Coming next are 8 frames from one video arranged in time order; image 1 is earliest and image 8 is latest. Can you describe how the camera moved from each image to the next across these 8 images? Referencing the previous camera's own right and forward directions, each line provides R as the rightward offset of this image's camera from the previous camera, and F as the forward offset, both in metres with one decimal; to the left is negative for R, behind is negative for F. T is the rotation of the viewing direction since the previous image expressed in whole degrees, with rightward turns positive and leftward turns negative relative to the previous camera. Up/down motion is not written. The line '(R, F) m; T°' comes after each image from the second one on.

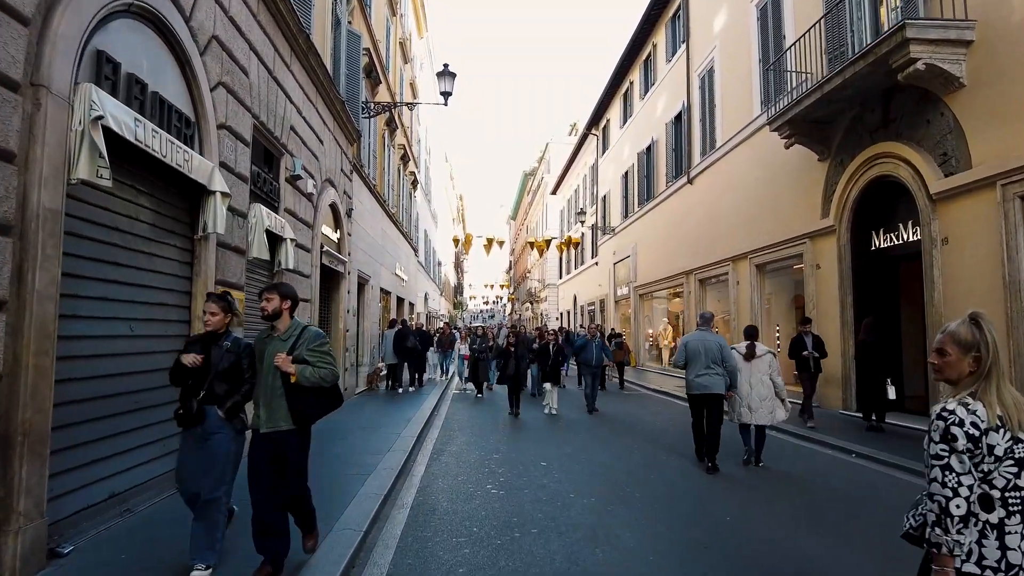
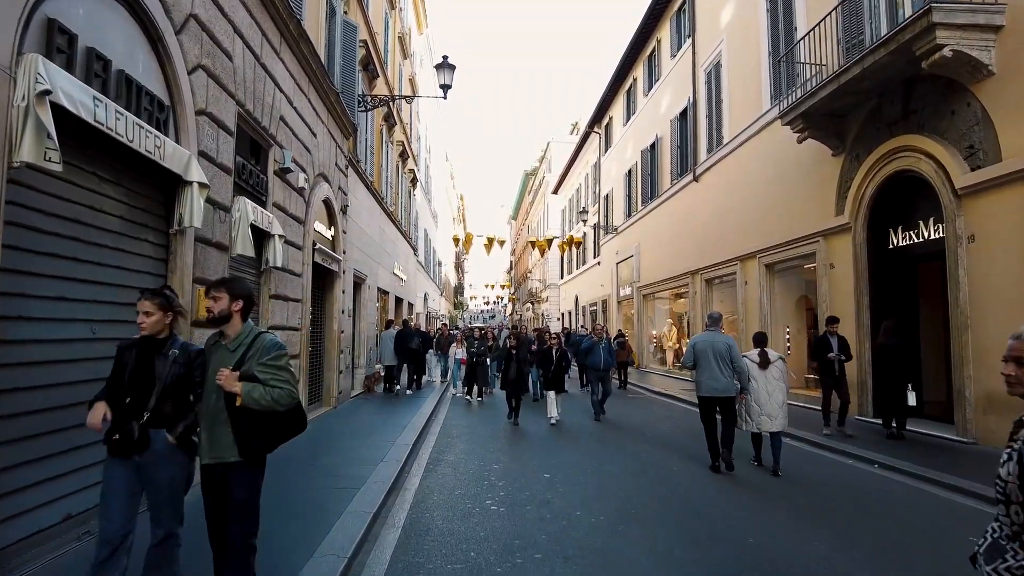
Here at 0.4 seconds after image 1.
(0.0, +0.5) m; 0°
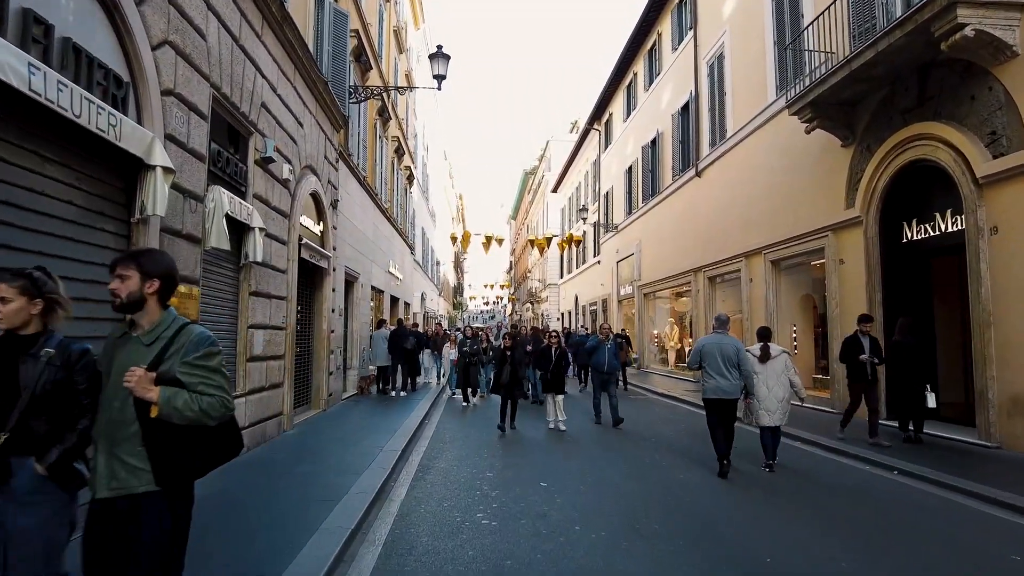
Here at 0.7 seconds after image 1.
(+0.1, +0.5) m; 0°
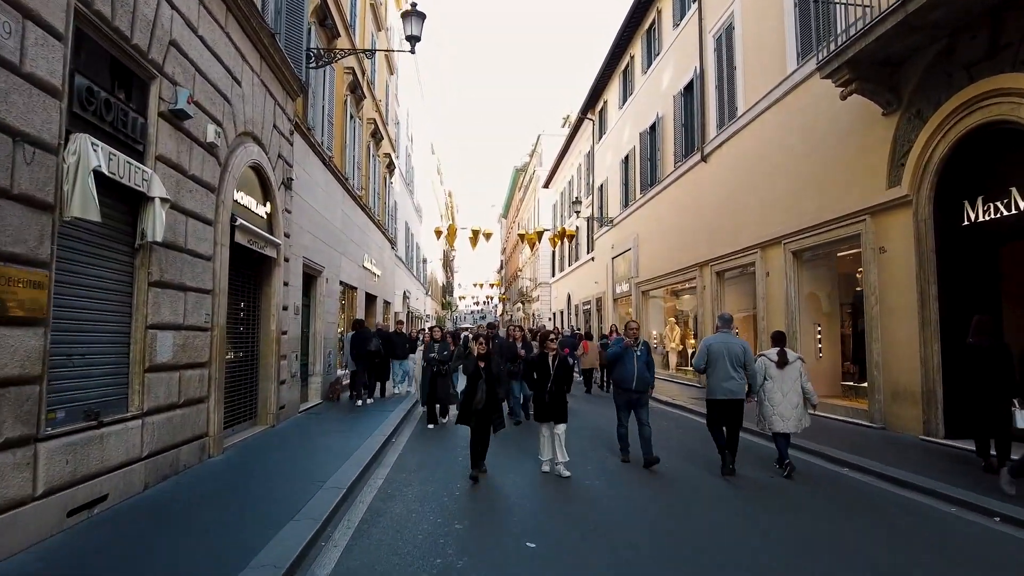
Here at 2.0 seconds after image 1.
(+0.1, +1.7) m; +1°
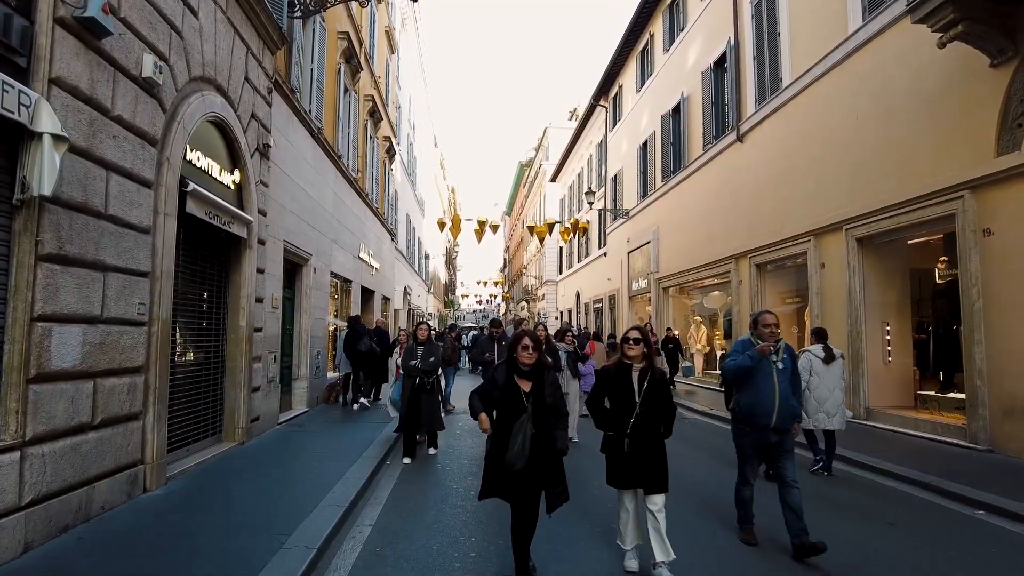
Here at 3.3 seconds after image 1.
(-0.2, +1.8) m; 0°
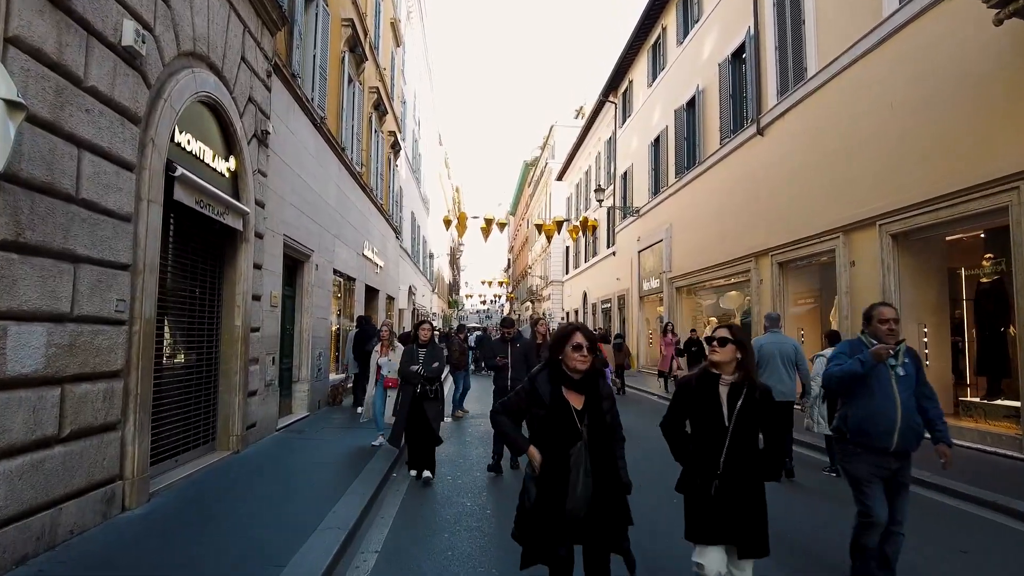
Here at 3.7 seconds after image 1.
(-0.1, +0.6) m; 0°
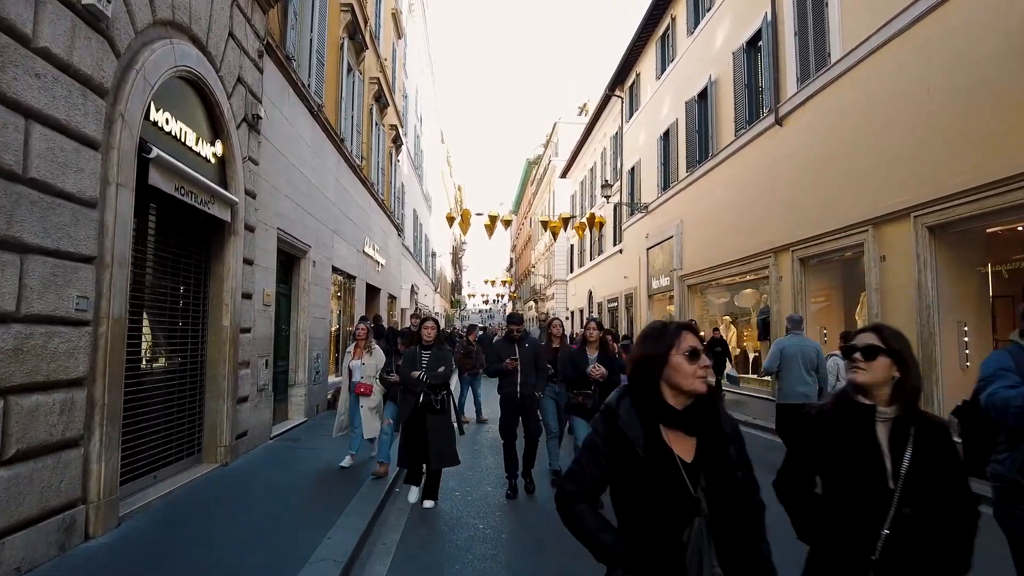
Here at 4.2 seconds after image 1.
(-0.1, +0.6) m; 0°
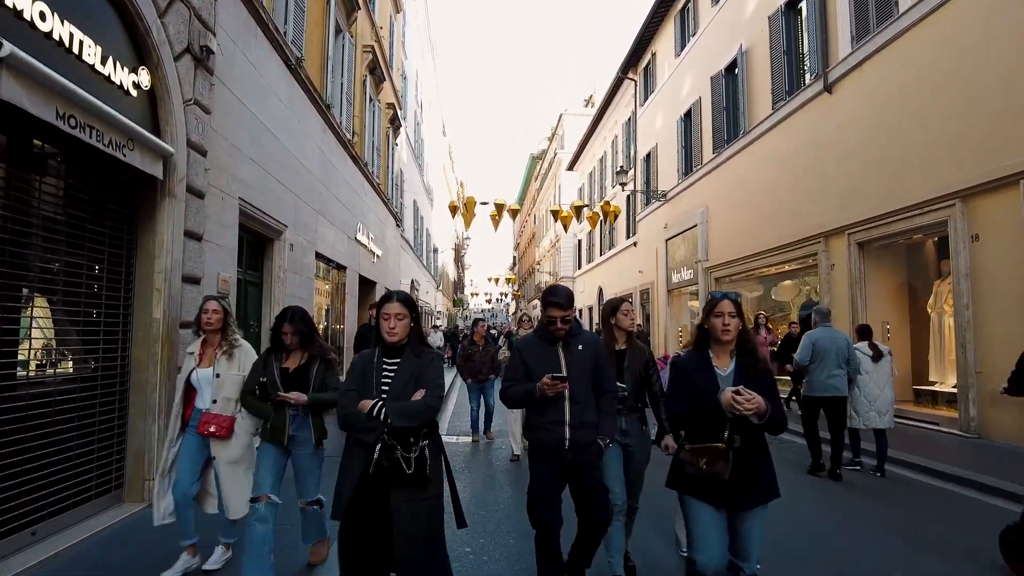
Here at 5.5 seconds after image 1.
(-0.2, +1.8) m; 0°
